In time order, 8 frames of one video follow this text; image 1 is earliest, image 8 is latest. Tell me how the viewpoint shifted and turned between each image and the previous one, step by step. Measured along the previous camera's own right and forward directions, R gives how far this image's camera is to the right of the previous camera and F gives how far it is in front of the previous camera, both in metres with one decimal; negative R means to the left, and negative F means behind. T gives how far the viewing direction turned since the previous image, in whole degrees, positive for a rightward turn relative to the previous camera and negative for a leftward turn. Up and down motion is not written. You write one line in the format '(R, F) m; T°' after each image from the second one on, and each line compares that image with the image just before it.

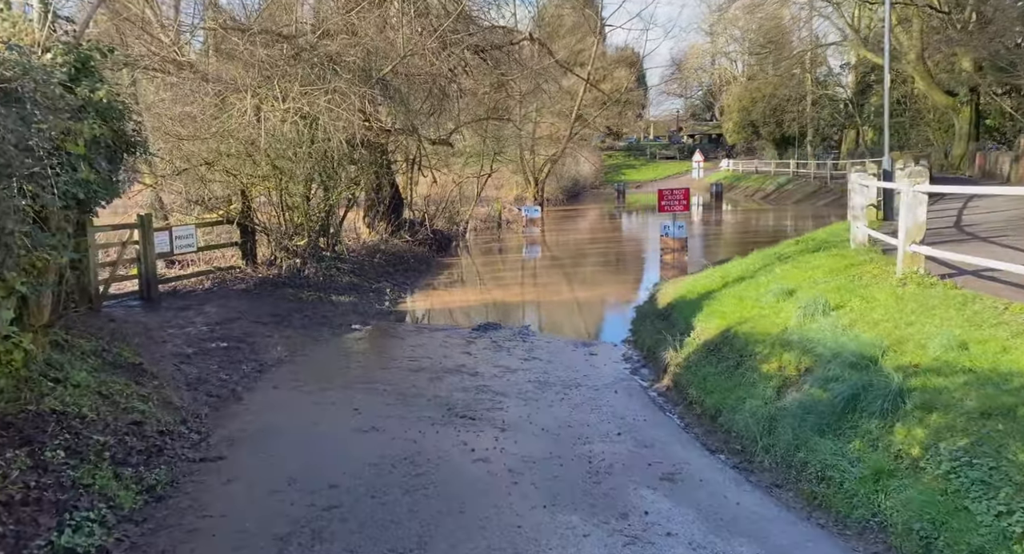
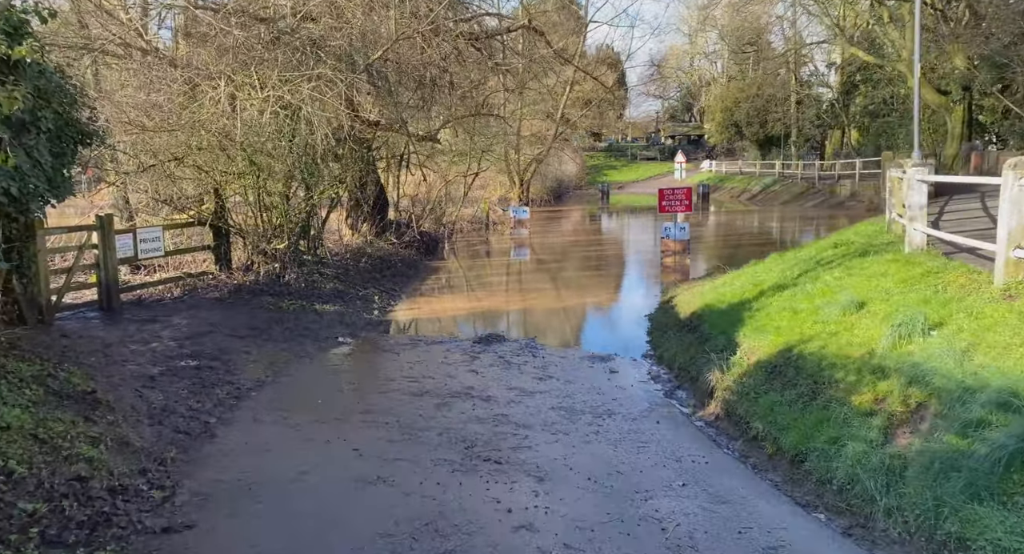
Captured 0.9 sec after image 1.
(-0.4, +1.3) m; +2°
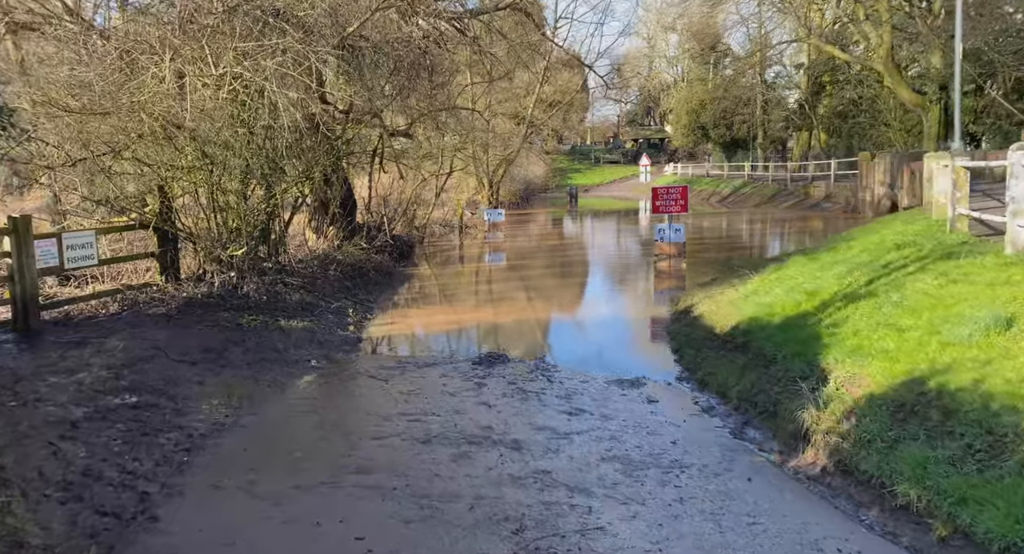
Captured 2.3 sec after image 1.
(-0.5, +1.8) m; +3°
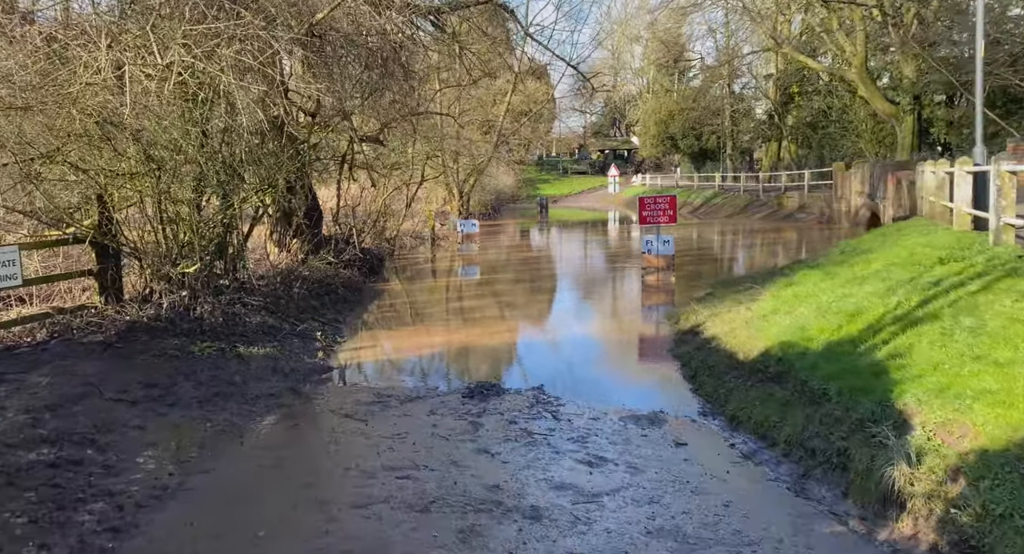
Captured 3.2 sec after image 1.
(-0.3, +1.3) m; +2°
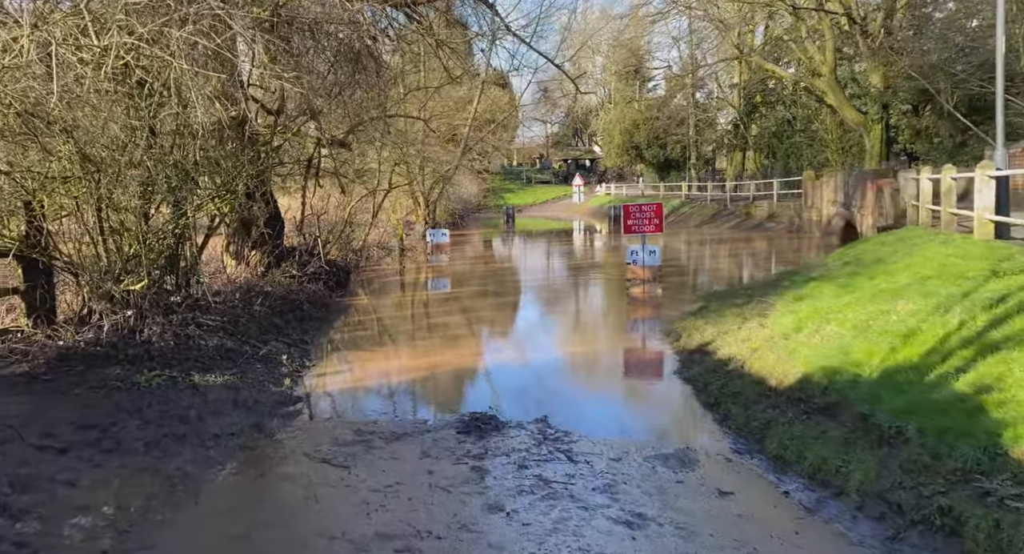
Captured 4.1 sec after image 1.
(-0.4, +1.2) m; +3°
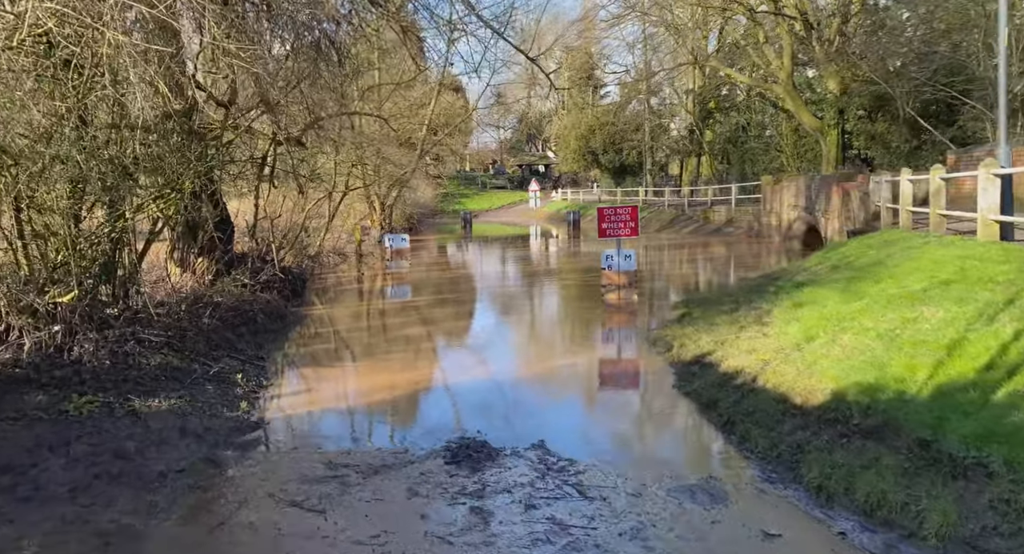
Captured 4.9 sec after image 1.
(-0.3, +1.0) m; +3°
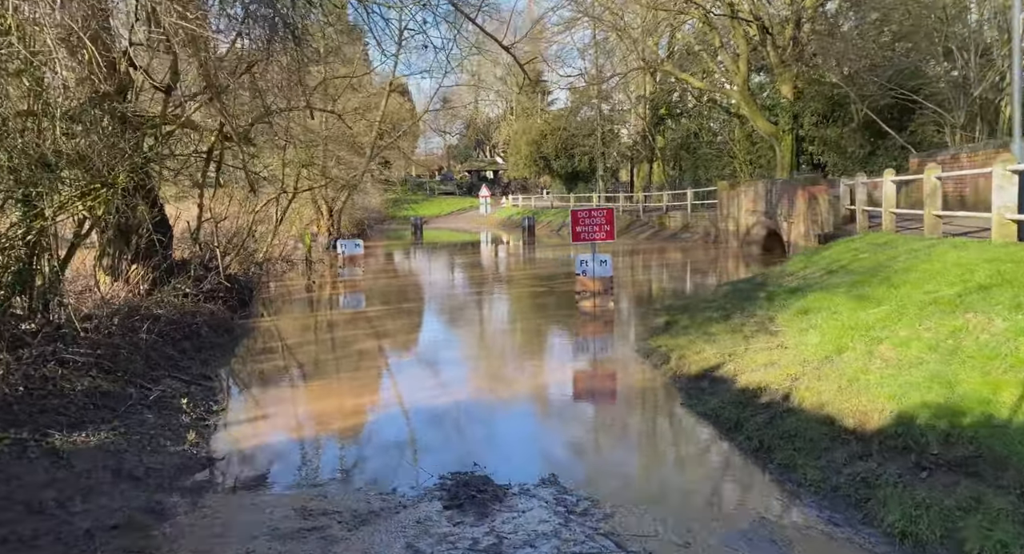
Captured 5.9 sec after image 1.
(-0.4, +1.1) m; +4°
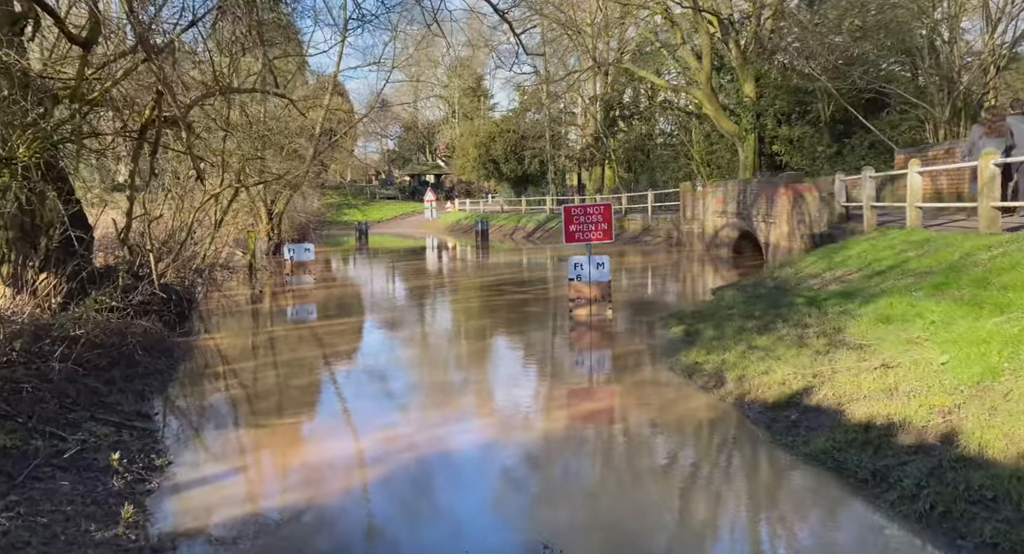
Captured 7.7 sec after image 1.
(-0.8, +2.1) m; +4°
